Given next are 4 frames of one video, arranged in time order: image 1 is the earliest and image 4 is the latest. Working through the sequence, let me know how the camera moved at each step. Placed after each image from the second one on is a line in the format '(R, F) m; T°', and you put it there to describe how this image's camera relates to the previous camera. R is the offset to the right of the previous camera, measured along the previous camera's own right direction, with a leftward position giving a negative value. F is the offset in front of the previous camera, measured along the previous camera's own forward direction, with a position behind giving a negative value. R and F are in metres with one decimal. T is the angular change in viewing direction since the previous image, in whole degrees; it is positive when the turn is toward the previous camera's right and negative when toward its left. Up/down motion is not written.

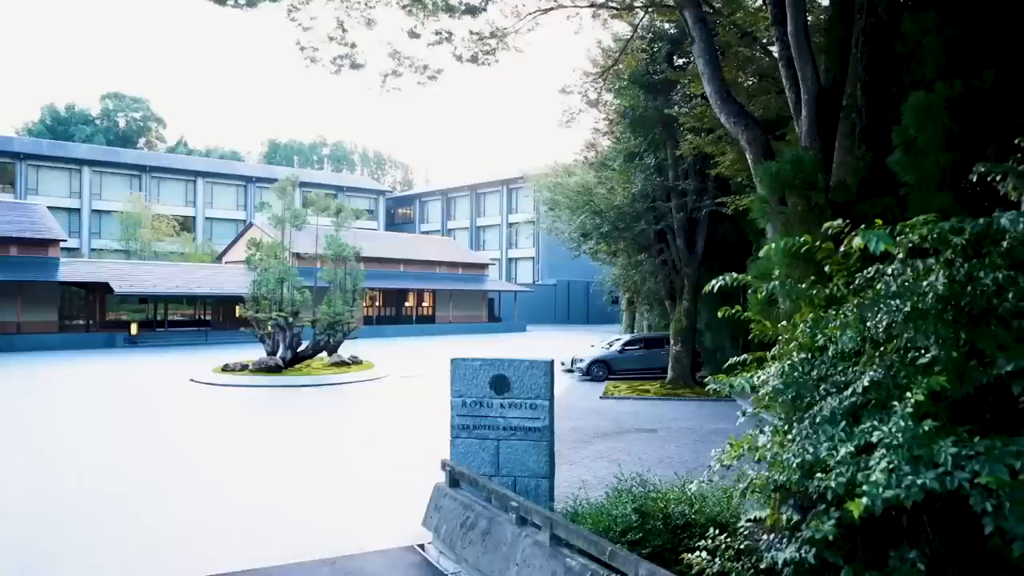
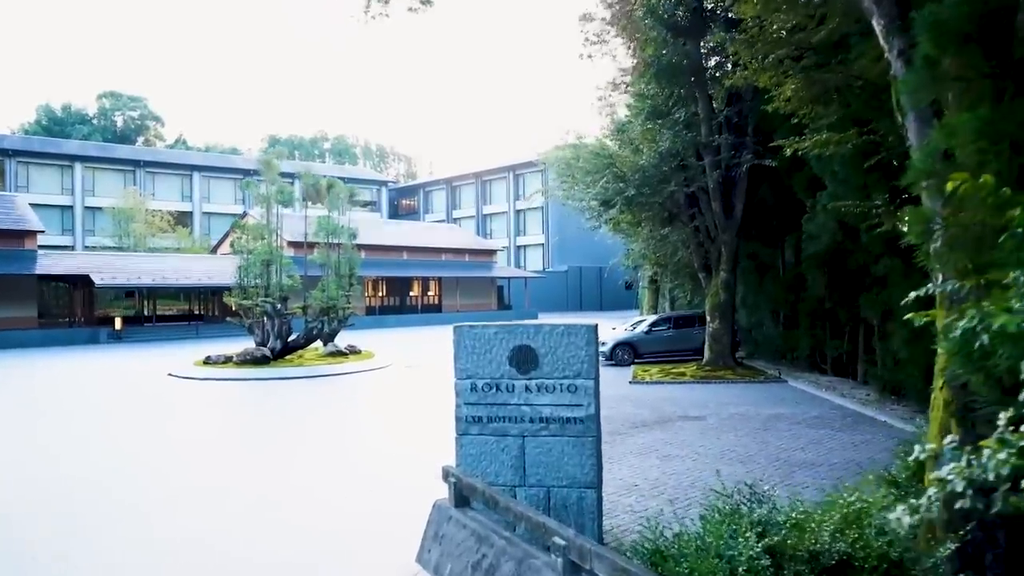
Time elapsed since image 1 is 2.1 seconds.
(-0.1, +2.0) m; -1°
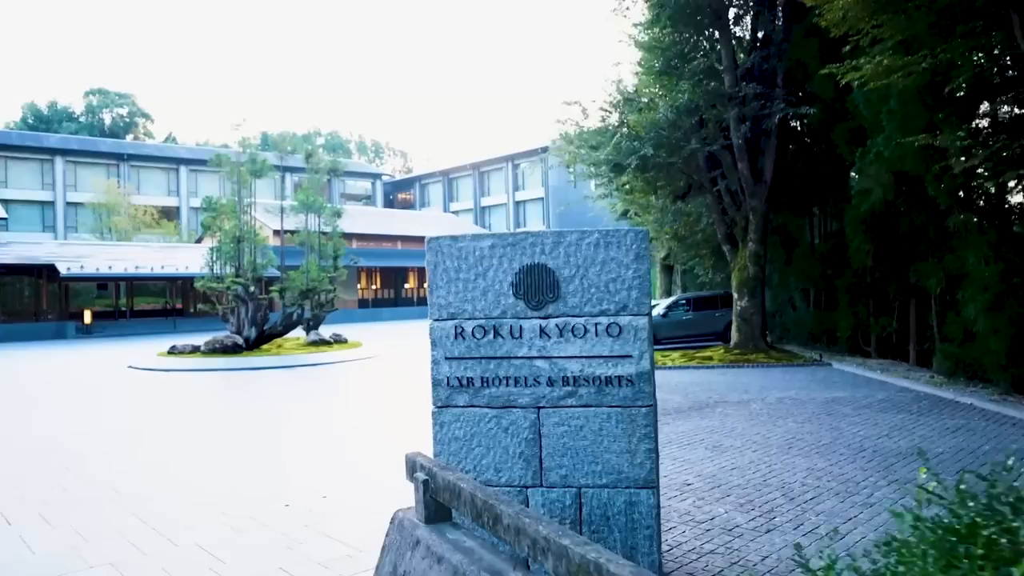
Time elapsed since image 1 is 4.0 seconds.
(0.0, +1.8) m; 0°
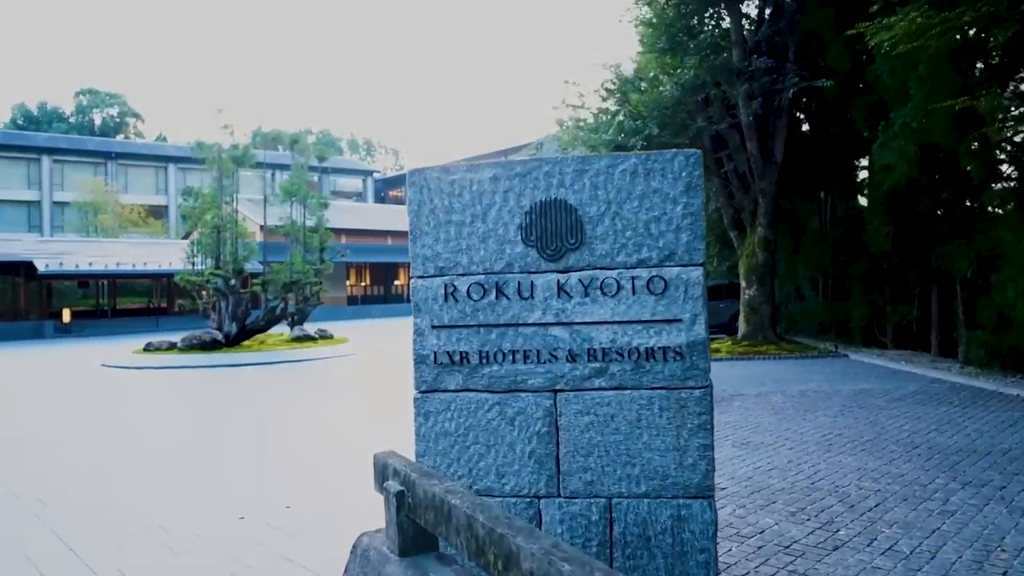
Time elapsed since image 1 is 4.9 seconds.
(0.0, +0.8) m; 0°
